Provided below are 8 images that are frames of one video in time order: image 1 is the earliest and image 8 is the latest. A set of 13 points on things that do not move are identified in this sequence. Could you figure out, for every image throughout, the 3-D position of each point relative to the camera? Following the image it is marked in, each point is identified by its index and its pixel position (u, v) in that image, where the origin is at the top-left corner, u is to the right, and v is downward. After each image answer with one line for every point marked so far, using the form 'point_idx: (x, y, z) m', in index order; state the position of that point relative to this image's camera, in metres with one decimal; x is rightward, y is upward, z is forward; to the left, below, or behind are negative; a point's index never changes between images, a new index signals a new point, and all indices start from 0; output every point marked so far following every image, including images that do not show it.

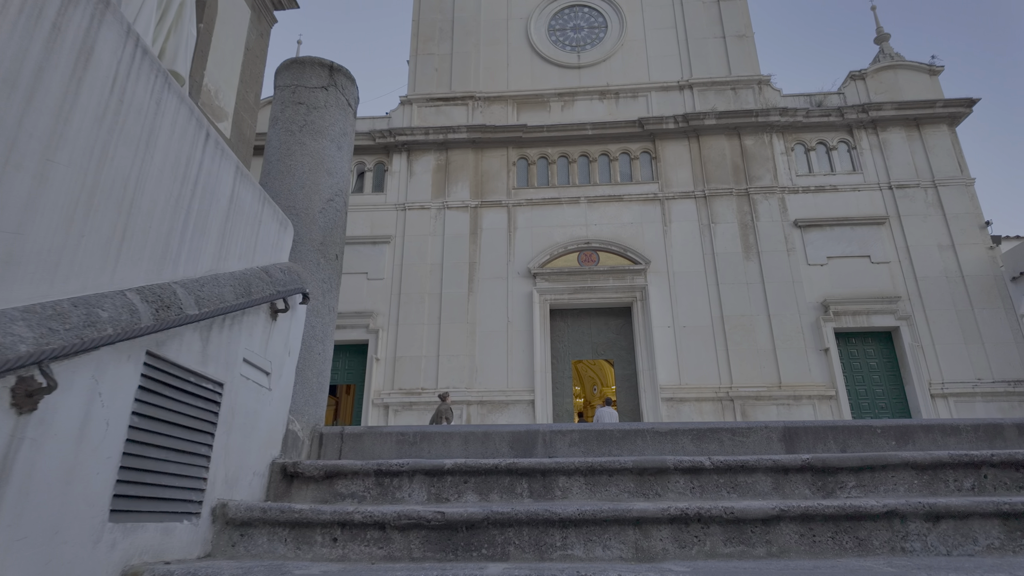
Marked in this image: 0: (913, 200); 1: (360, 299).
0: (+13.0, +2.9, +19.6) m
1: (-4.9, -0.4, +19.7) m
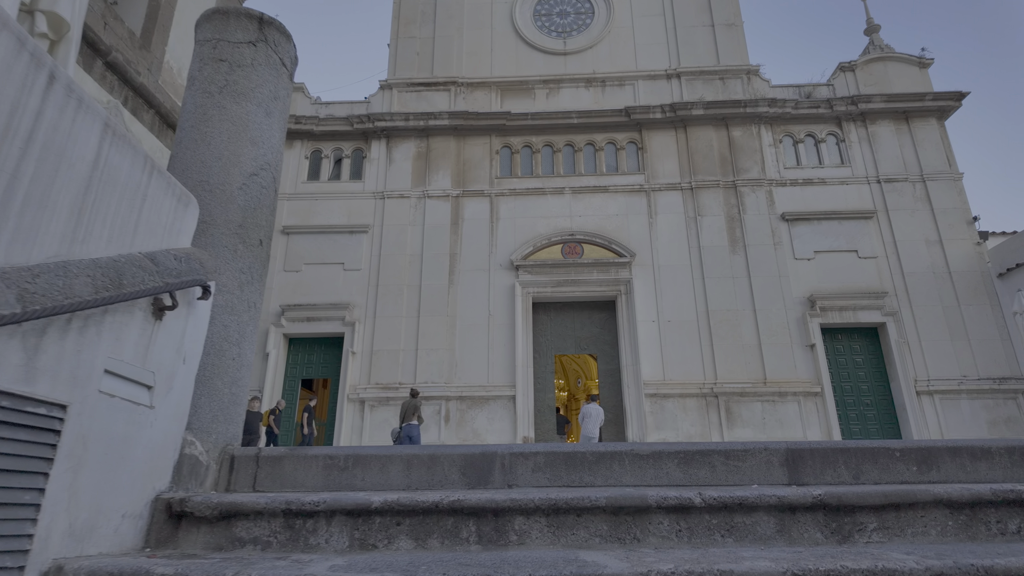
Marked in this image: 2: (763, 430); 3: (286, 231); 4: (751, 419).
0: (+12.4, +3.0, +19.4) m
1: (-5.5, -0.1, +19.1) m
2: (+7.0, -4.0, +17.0) m
3: (-7.4, +1.9, +19.8) m
4: (+6.7, -3.7, +17.1) m
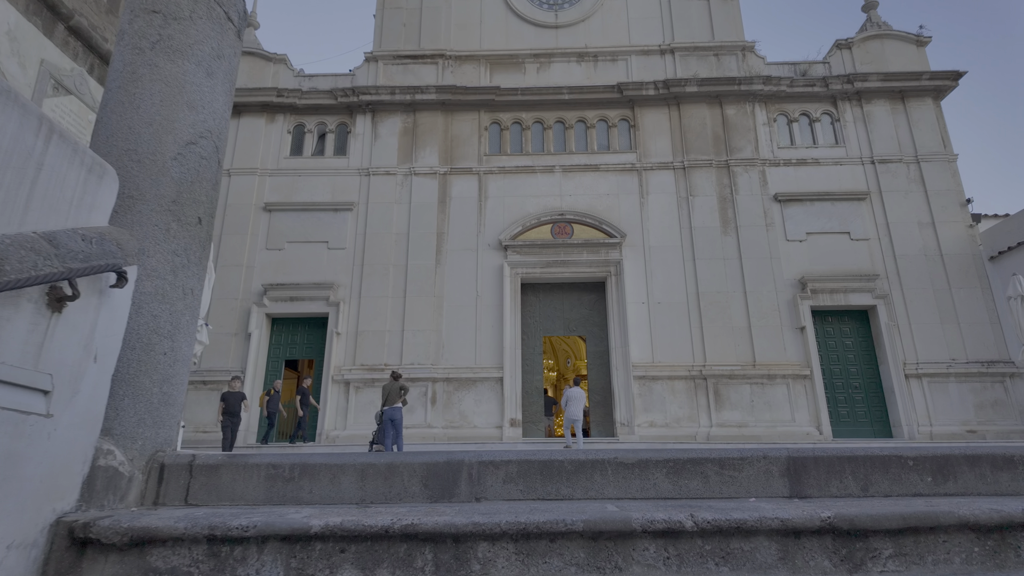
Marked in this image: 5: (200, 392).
0: (+12.1, +3.6, +19.1) m
1: (-5.9, +0.6, +18.6) m
2: (+6.6, -3.5, +16.9) m
3: (-7.7, +2.6, +19.2) m
4: (+6.4, -3.2, +17.0) m
5: (-8.9, -3.0, +17.4) m
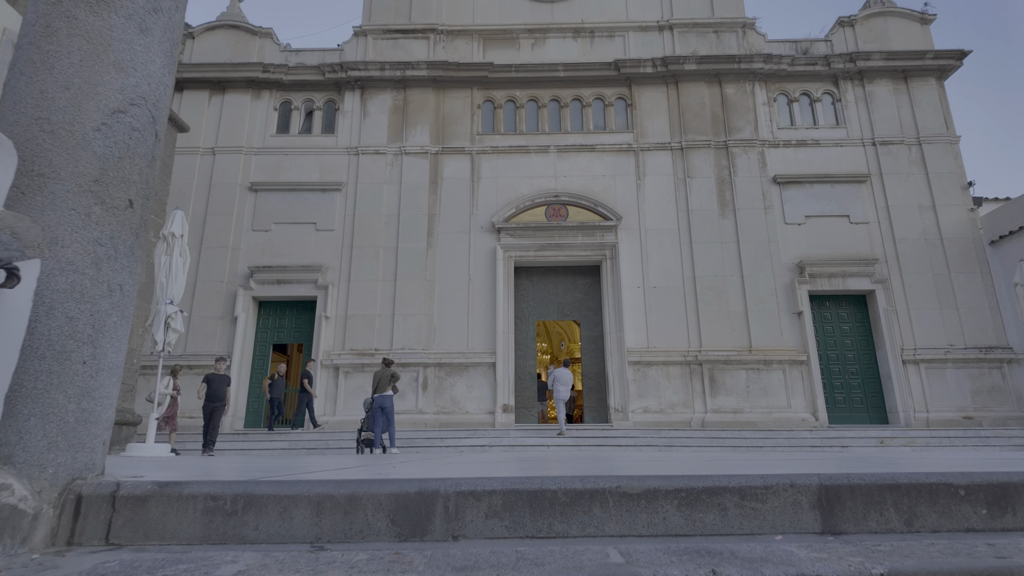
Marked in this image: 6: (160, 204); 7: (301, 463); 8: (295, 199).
0: (+11.9, +4.0, +18.7) m
1: (-6.1, +1.1, +18.2) m
2: (+6.4, -3.0, +16.6) m
3: (-7.9, +3.1, +18.7) m
4: (+6.2, -2.7, +16.8) m
5: (-9.1, -2.5, +17.0) m
6: (-7.1, +1.7, +12.2) m
7: (-2.6, -2.2, +7.6) m
8: (-6.7, +2.7, +18.7) m
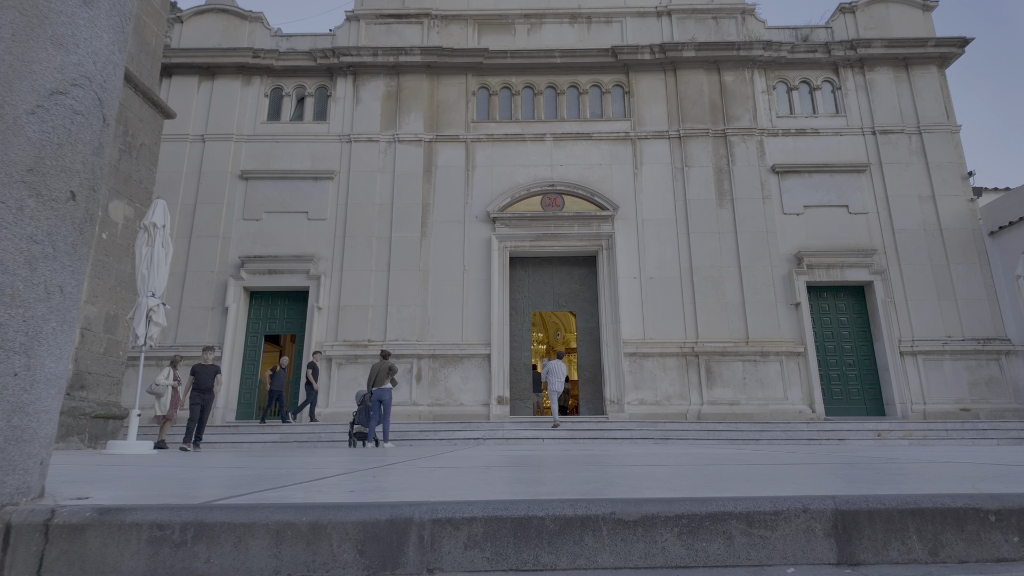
0: (+11.7, +4.3, +18.5) m
1: (-6.3, +1.4, +17.9) m
2: (+6.3, -2.8, +16.5) m
3: (-8.1, +3.4, +18.4) m
4: (+6.0, -2.5, +16.6) m
5: (-9.3, -2.2, +16.7) m
6: (-7.2, +1.9, +11.9) m
7: (-2.7, -2.1, +7.4) m
8: (-6.8, +3.0, +18.4) m
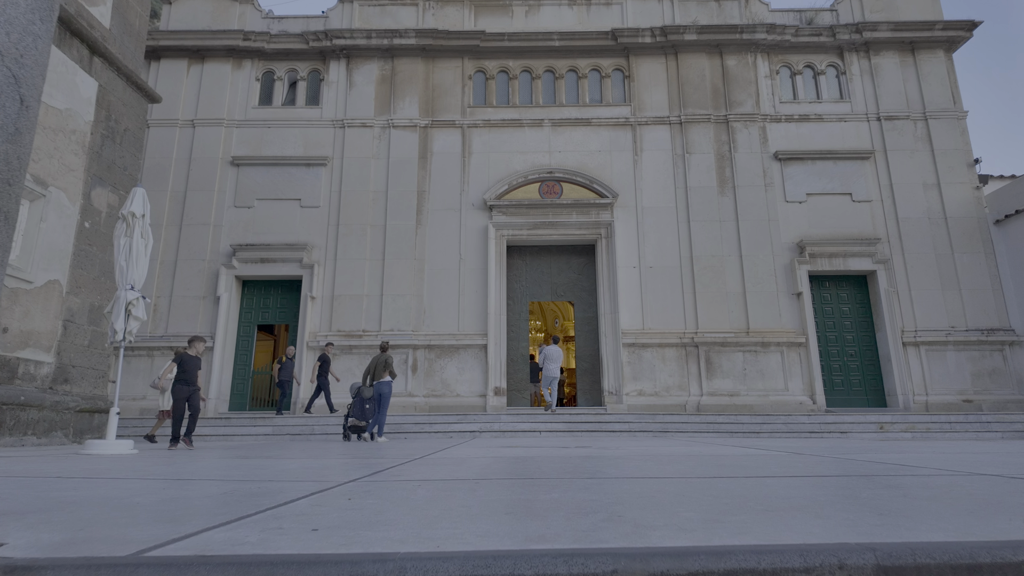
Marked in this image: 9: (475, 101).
0: (+11.6, +4.6, +18.1) m
1: (-6.3, +1.7, +17.5) m
2: (+6.2, -2.5, +16.3) m
3: (-8.2, +3.7, +18.0) m
4: (+5.9, -2.2, +16.4) m
5: (-9.3, -1.9, +16.4) m
6: (-7.2, +2.1, +11.5) m
7: (-2.8, -2.0, +7.1) m
8: (-6.9, +3.4, +18.0) m
9: (-1.2, +5.8, +18.8) m
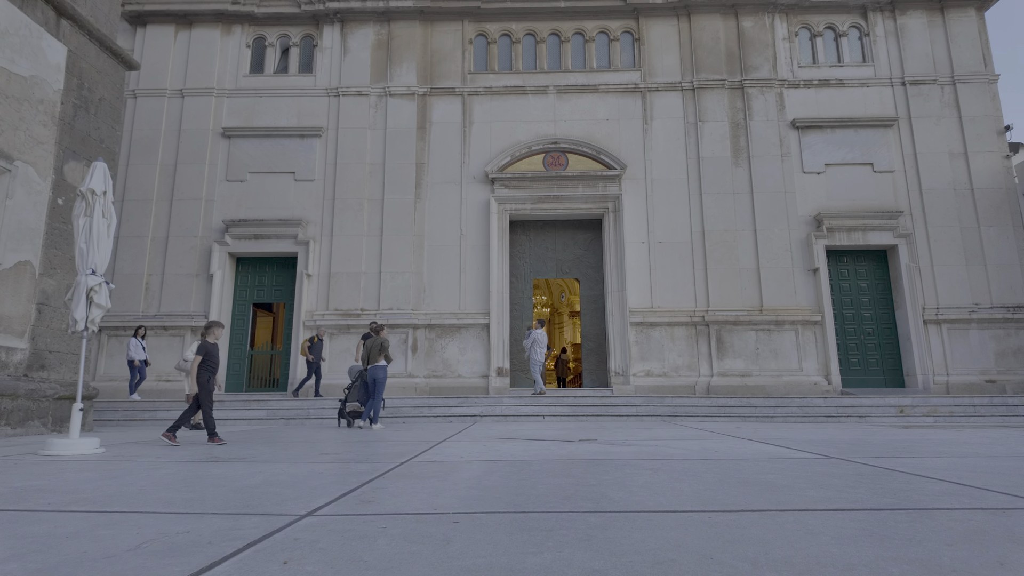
0: (+11.7, +5.3, +17.1) m
1: (-6.3, +2.3, +16.9) m
2: (+6.3, -1.9, +15.7) m
3: (-8.1, +4.4, +17.2) m
4: (+6.0, -1.6, +15.8) m
5: (-9.3, -1.3, +16.0) m
6: (-7.2, +2.4, +10.8) m
7: (-2.8, -1.8, +6.6) m
8: (-6.8, +4.0, +17.2) m
9: (-1.1, +6.5, +17.9) m
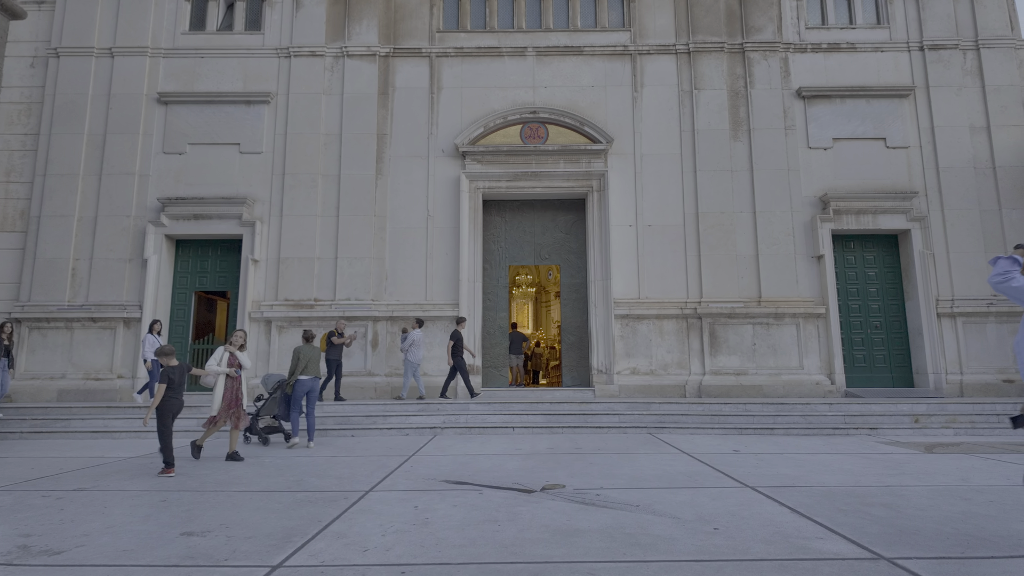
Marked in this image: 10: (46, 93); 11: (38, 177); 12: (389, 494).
0: (+11.1, +5.6, +15.4) m
1: (-6.9, +2.7, +15.0) m
2: (+5.6, -1.6, +14.2) m
3: (-8.8, +4.8, +15.2) m
4: (+5.4, -1.3, +14.3) m
5: (-9.9, -1.0, +14.2) m
6: (-7.8, +2.5, +9.0) m
7: (-3.3, -1.9, +5.0) m
8: (-7.5, +4.4, +15.3) m
9: (-1.7, +6.9, +15.9) m
10: (-11.8, +4.9, +15.4) m
11: (-11.7, +2.7, +15.0) m
12: (-1.2, -2.0, +5.9) m
